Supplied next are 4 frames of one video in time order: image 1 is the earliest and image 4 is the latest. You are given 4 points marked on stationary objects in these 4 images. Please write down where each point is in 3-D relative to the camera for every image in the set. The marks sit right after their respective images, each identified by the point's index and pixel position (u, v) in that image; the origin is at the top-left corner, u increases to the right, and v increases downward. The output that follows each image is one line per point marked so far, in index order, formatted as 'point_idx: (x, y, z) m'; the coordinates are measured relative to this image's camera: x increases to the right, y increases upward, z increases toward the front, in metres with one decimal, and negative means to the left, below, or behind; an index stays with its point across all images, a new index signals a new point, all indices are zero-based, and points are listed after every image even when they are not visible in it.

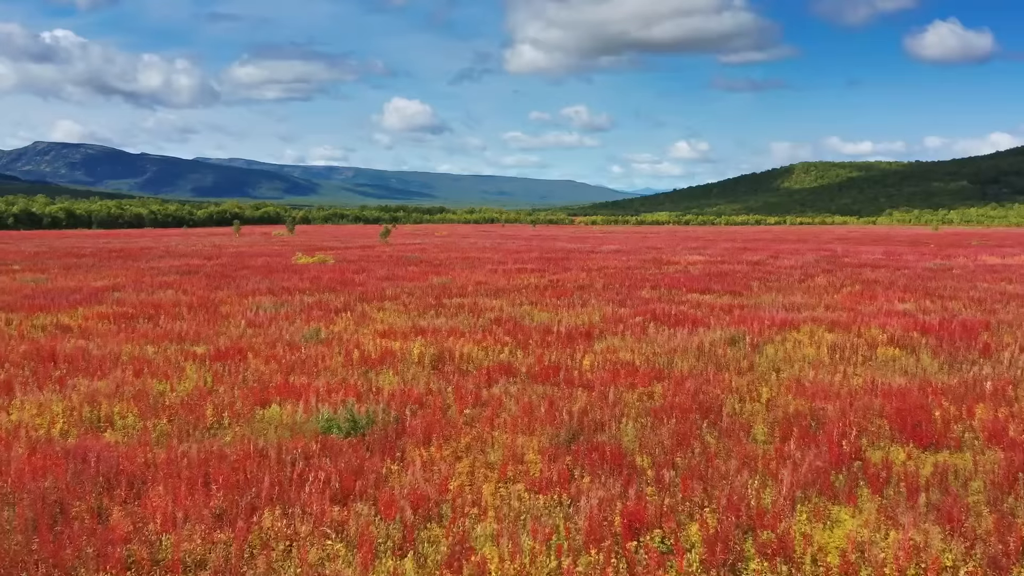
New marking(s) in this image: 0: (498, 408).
0: (-0.1, -1.2, +6.0) m
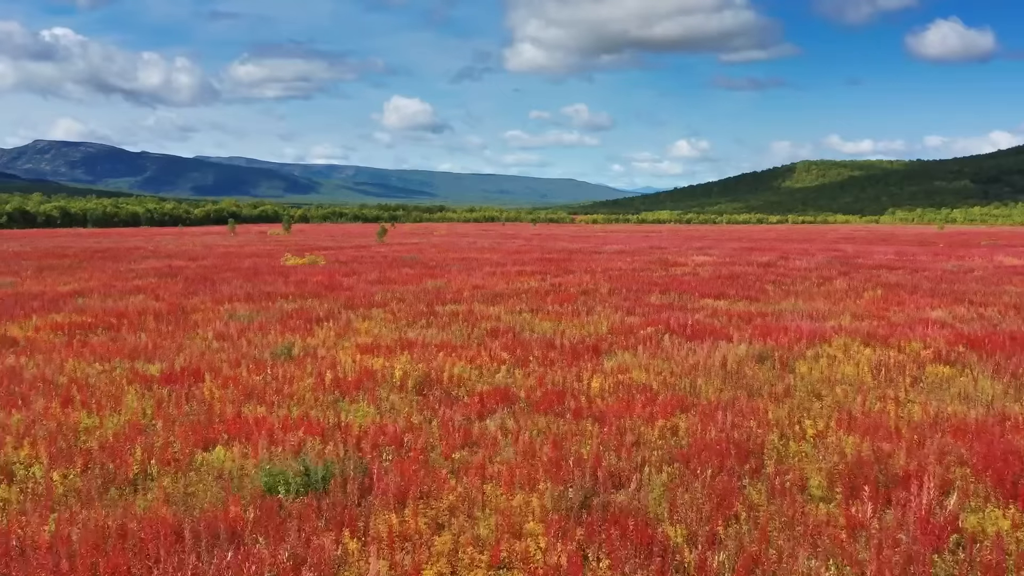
0: (-0.2, -1.4, +4.9) m
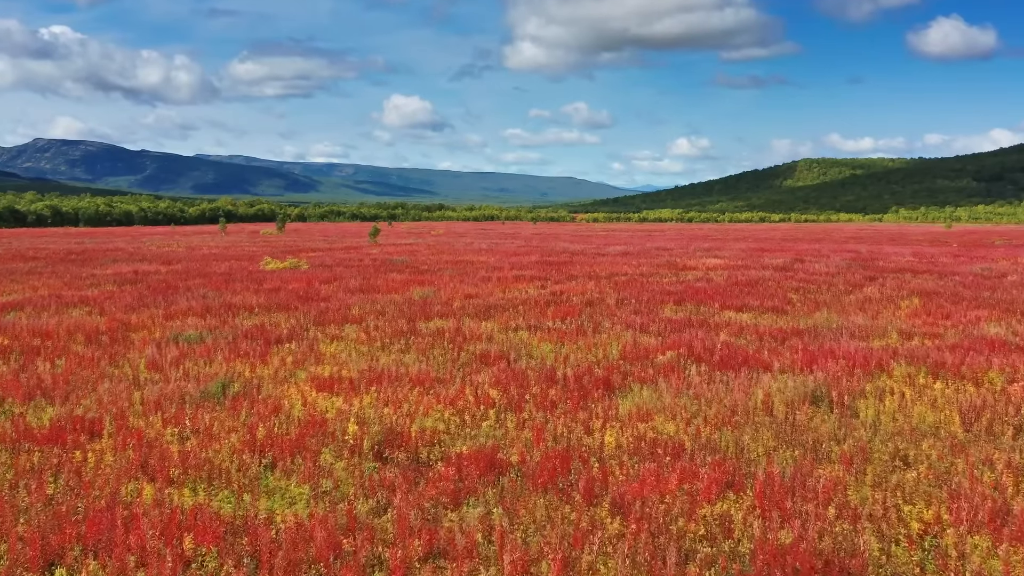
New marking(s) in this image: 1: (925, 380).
0: (-0.3, -1.6, +3.4) m
1: (+5.1, -1.1, +7.3) m
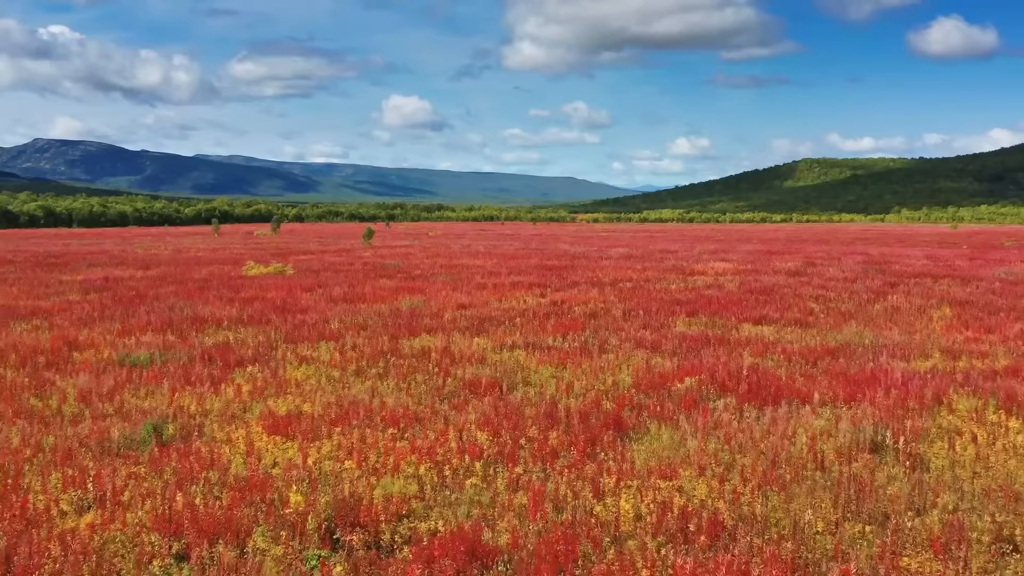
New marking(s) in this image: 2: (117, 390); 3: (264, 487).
0: (-0.3, -1.8, +2.2) m
1: (+5.0, -1.3, +6.1) m
2: (-4.5, -1.1, +6.8) m
3: (-1.8, -1.5, +4.4) m
